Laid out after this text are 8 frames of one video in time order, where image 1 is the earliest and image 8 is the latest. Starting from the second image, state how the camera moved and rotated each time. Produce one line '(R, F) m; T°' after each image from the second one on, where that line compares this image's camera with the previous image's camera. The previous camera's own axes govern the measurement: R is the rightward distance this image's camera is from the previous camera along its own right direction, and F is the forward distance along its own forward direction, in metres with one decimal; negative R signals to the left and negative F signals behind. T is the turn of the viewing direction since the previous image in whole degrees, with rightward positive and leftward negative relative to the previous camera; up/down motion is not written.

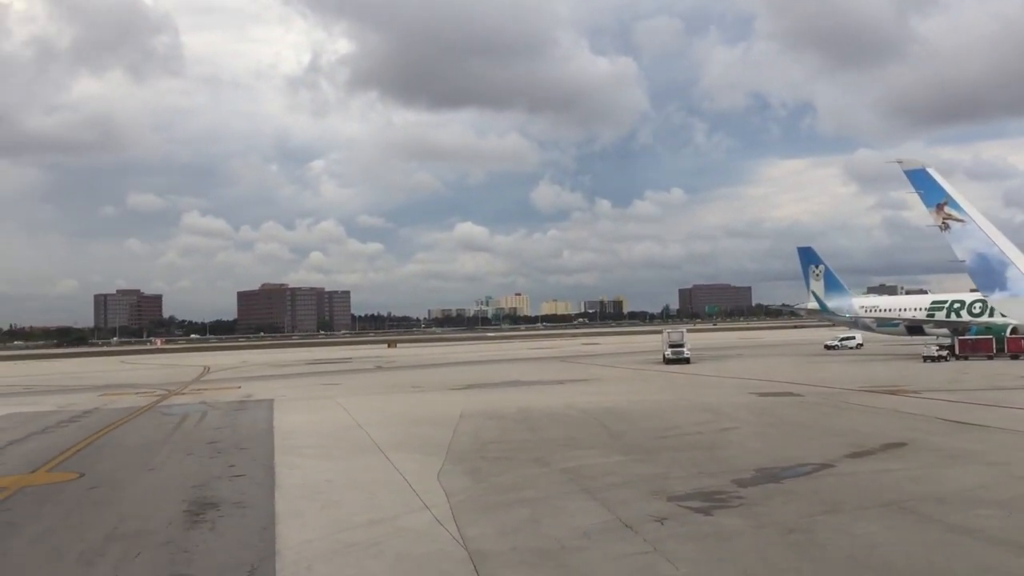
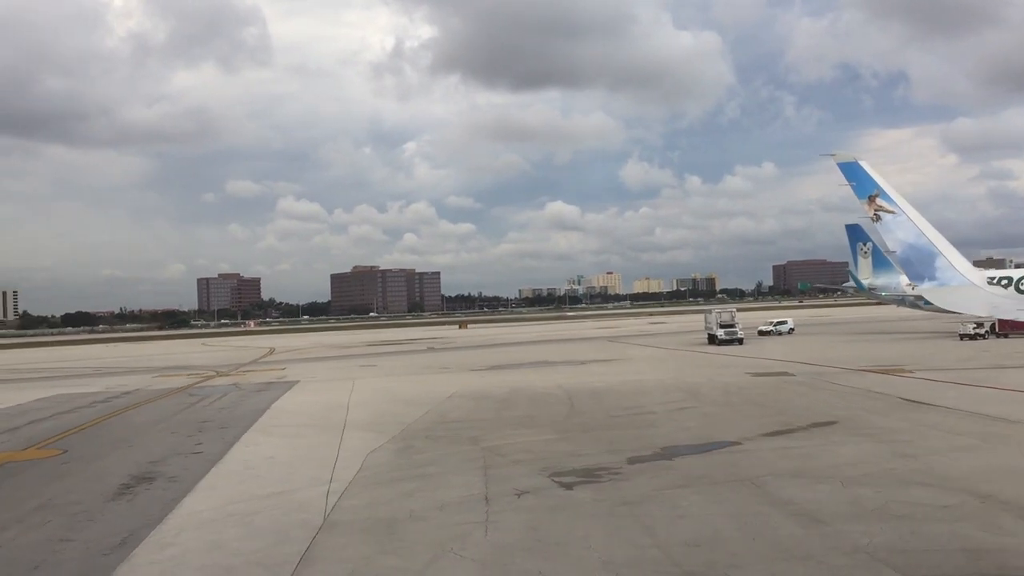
(+3.1, -0.7) m; -4°
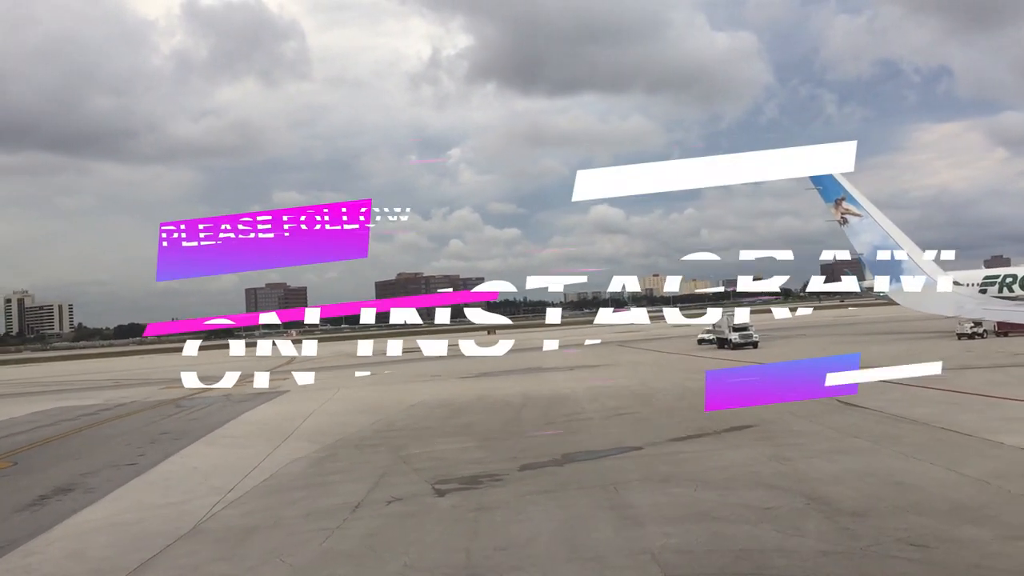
(+2.6, -0.4) m; -1°
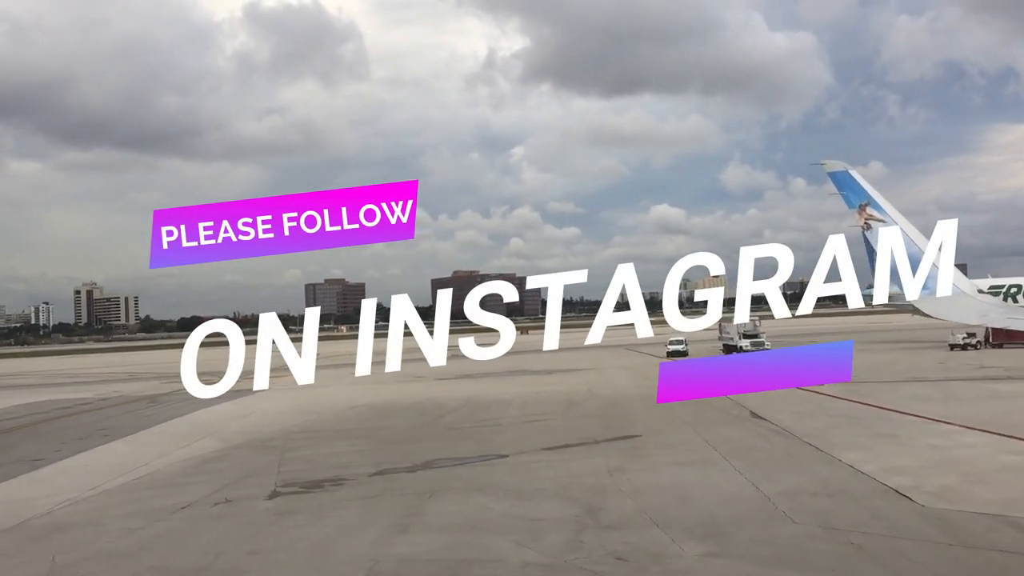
(+3.6, -0.3) m; -2°
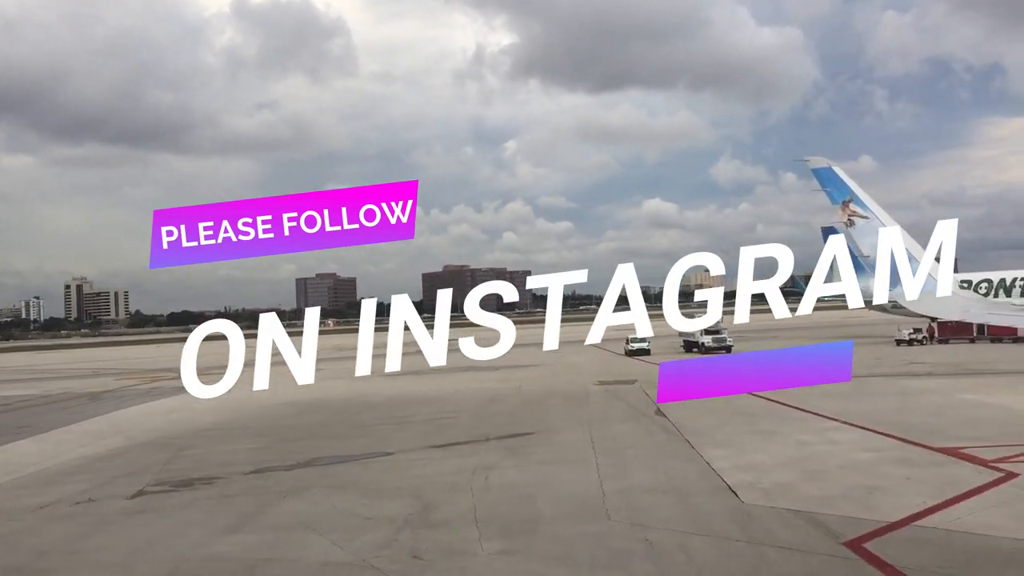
(+2.4, -0.2) m; +1°
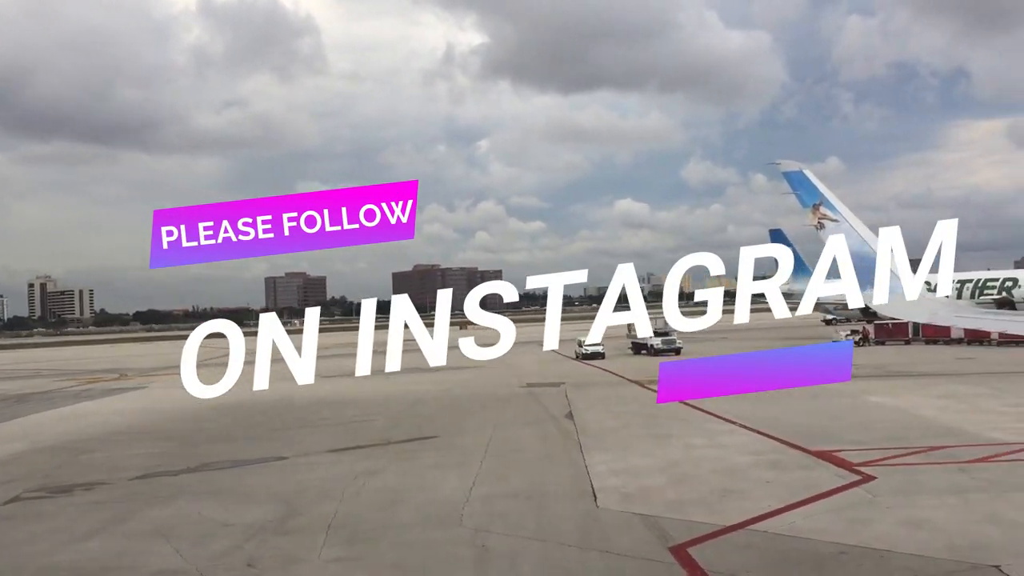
(+1.7, -0.1) m; +2°
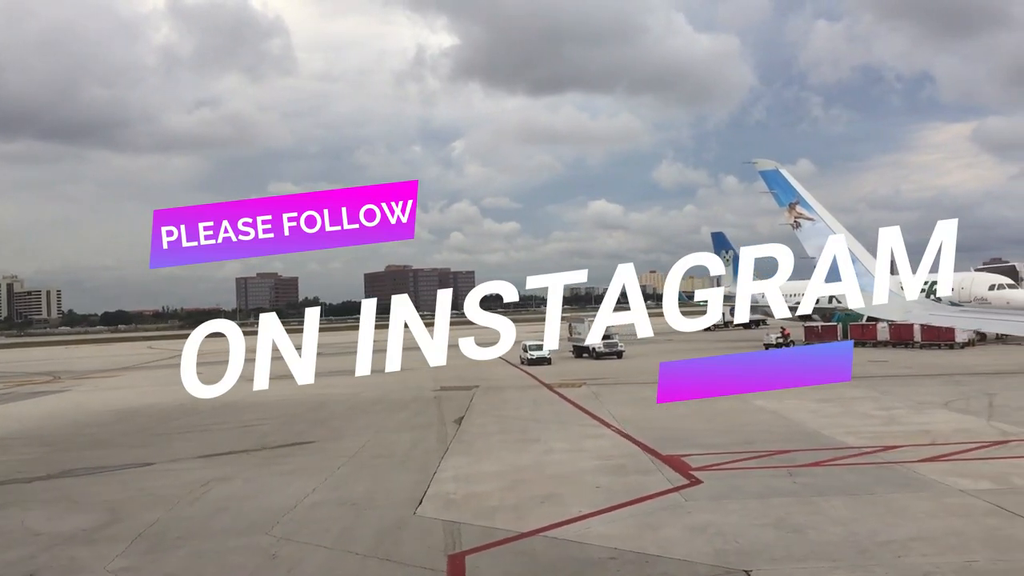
(+2.5, -0.2) m; +2°
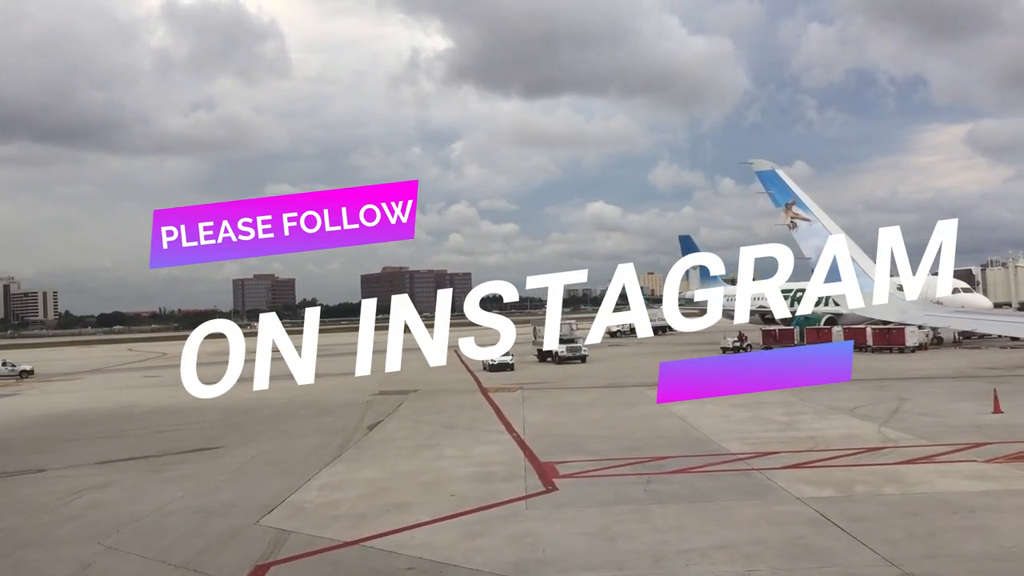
(+2.5, -0.2) m; 0°
